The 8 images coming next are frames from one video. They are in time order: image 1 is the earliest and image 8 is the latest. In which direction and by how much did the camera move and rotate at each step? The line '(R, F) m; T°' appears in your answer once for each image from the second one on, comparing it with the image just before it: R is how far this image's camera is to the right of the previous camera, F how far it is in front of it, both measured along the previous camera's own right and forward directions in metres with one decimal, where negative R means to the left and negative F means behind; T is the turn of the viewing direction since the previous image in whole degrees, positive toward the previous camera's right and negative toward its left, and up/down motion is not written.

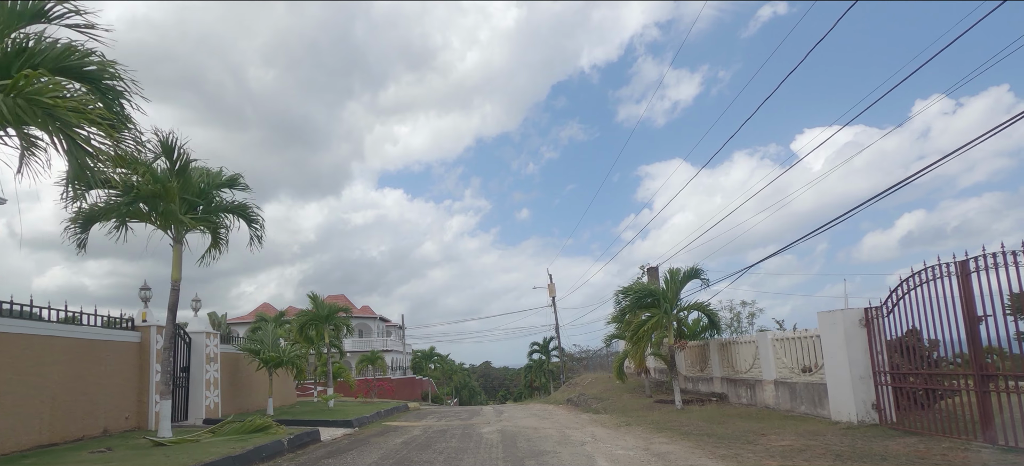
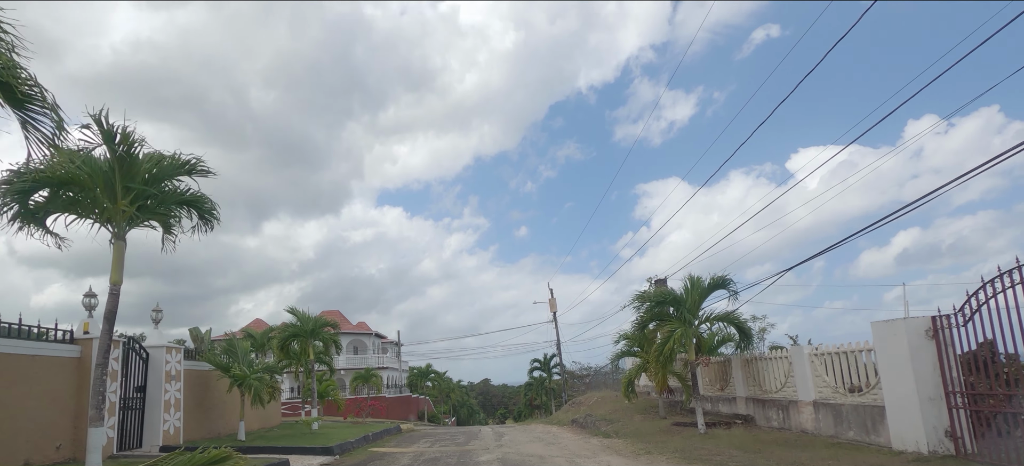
(-0.1, +1.8) m; 0°
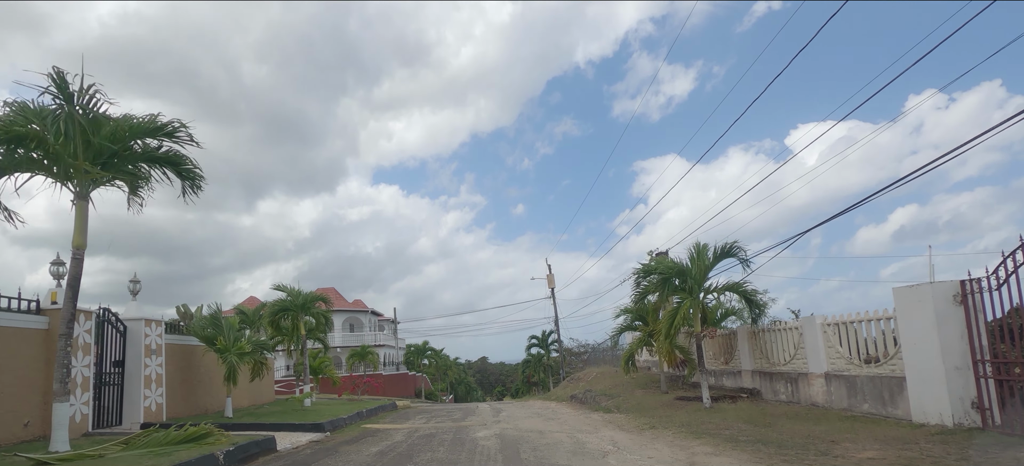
(0.0, +0.7) m; 0°
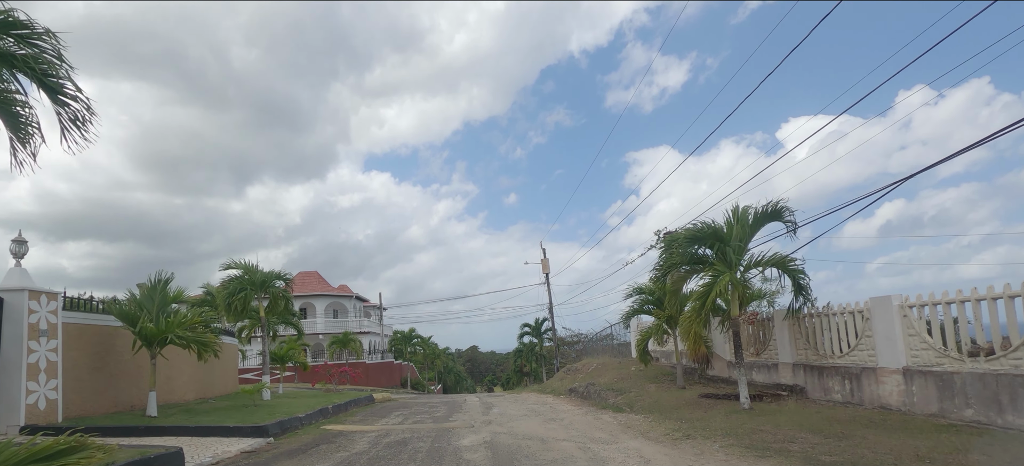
(-0.1, +2.8) m; +1°
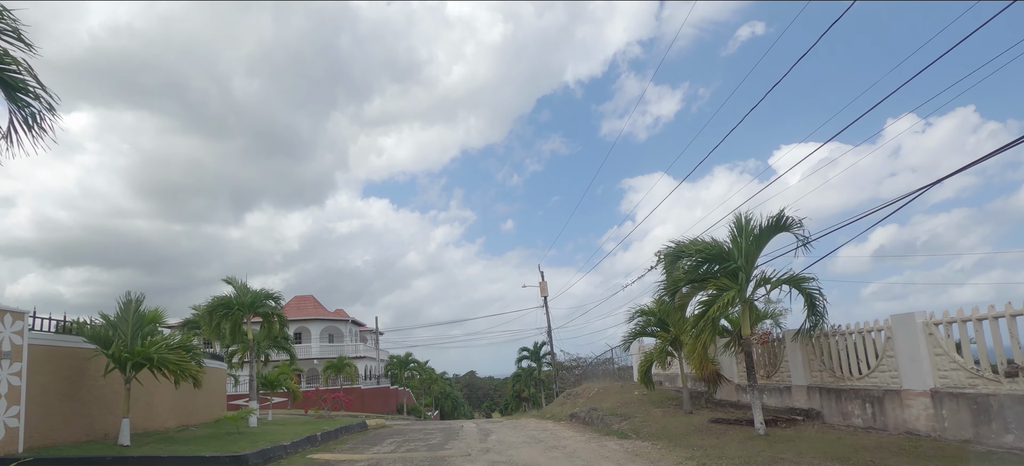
(0.0, +0.6) m; 0°
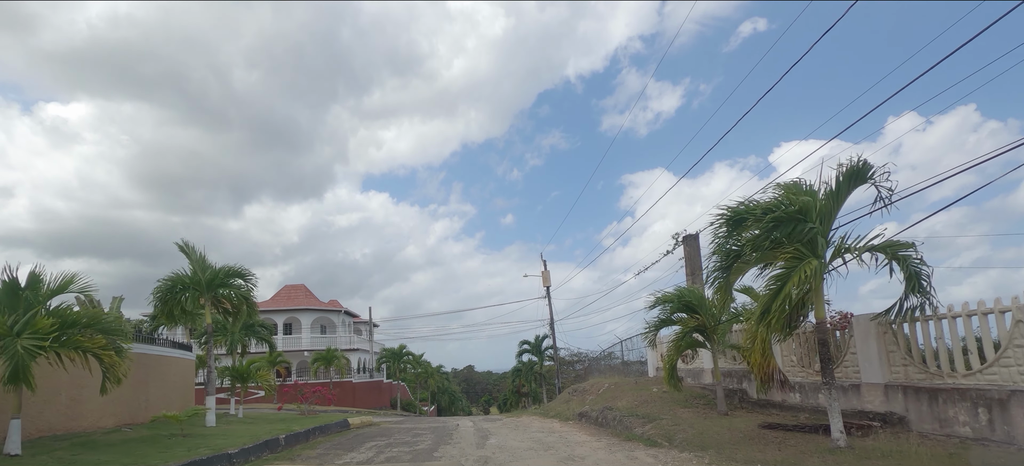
(-0.1, +2.6) m; 0°
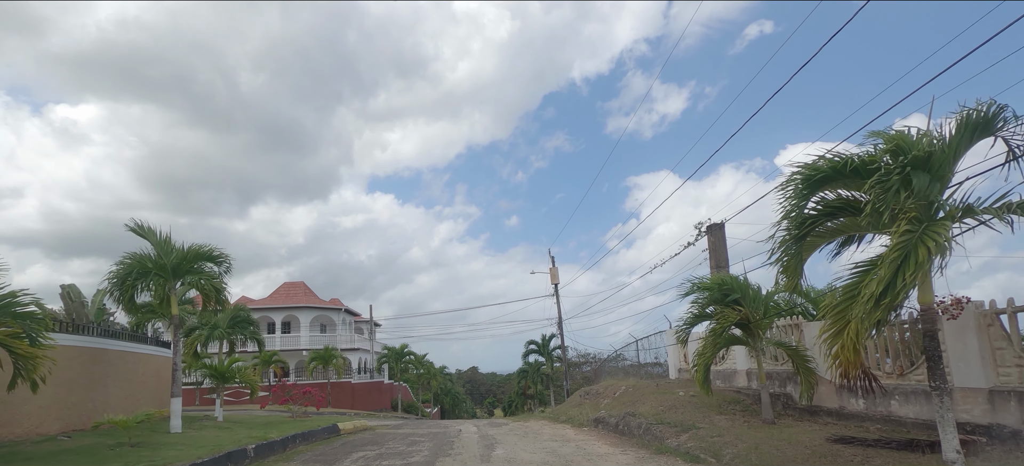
(-0.1, +2.0) m; 0°
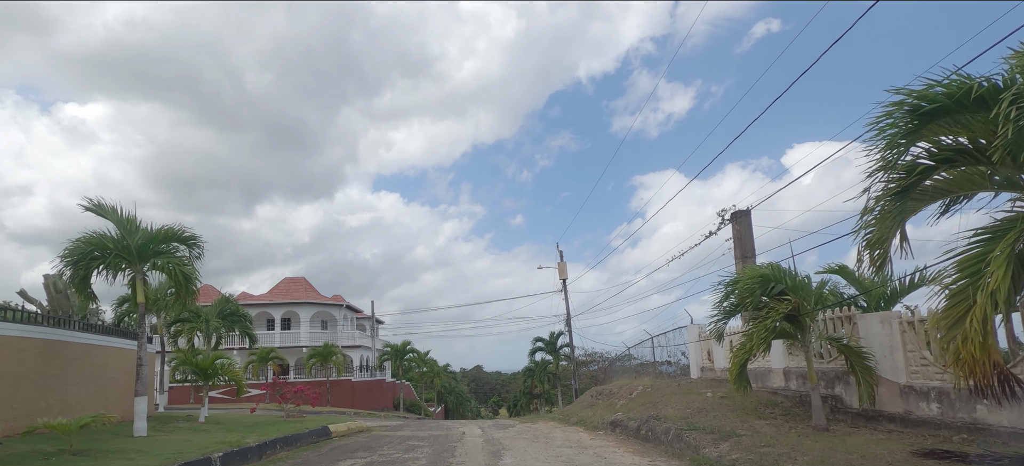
(-0.1, +1.6) m; 0°
